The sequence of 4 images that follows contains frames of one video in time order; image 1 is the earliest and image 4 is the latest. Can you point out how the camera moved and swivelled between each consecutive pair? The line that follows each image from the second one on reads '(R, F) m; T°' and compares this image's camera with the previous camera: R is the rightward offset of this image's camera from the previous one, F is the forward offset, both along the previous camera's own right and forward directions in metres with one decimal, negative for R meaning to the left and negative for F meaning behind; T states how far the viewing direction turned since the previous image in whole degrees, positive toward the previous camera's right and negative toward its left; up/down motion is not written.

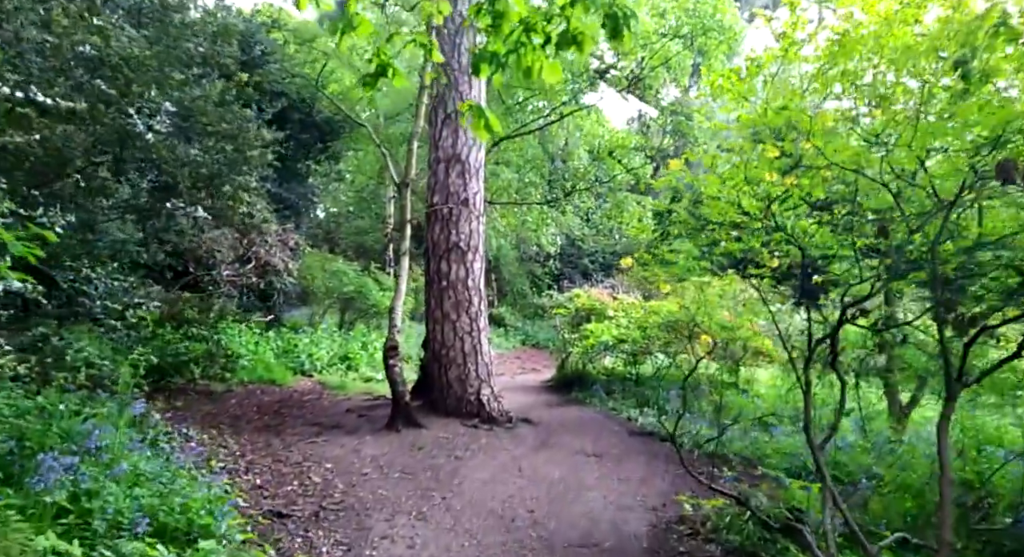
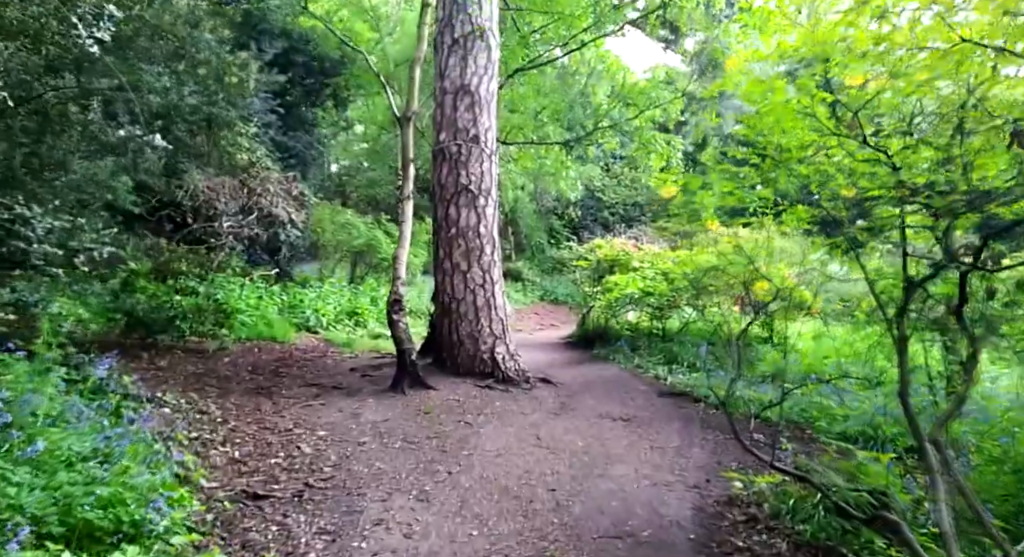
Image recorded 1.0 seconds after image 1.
(0.0, +0.8) m; -1°
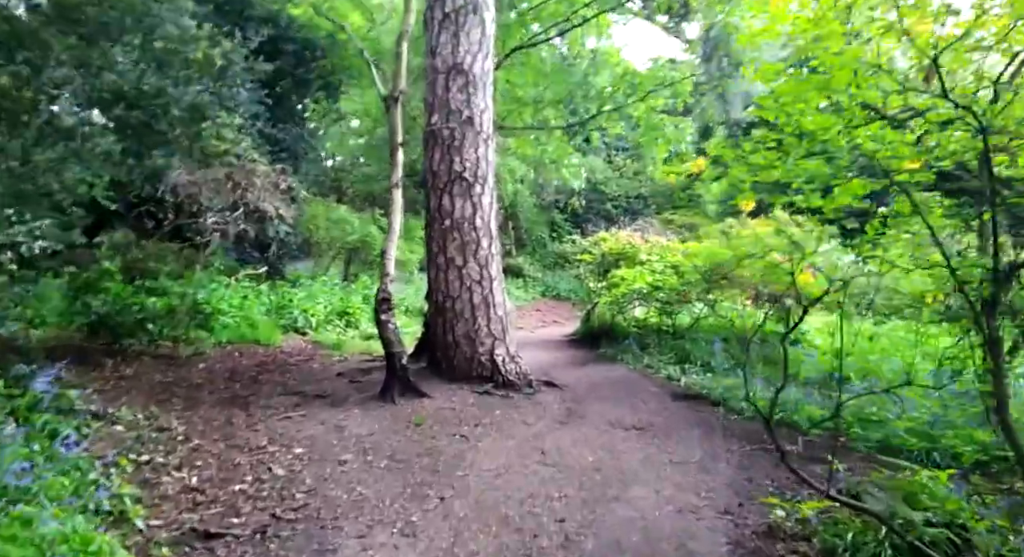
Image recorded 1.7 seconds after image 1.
(0.0, +0.6) m; 0°
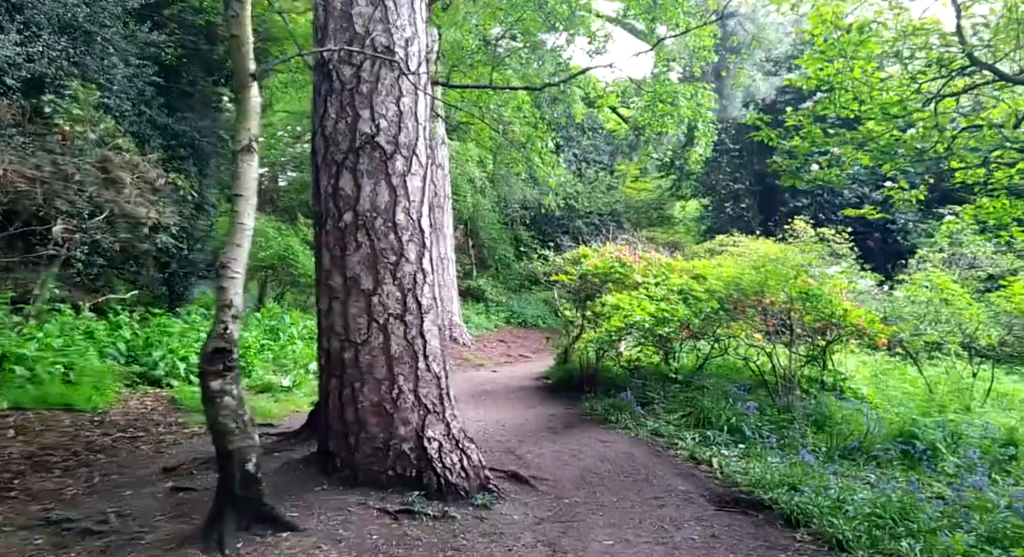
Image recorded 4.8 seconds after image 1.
(+0.1, +2.7) m; +3°
